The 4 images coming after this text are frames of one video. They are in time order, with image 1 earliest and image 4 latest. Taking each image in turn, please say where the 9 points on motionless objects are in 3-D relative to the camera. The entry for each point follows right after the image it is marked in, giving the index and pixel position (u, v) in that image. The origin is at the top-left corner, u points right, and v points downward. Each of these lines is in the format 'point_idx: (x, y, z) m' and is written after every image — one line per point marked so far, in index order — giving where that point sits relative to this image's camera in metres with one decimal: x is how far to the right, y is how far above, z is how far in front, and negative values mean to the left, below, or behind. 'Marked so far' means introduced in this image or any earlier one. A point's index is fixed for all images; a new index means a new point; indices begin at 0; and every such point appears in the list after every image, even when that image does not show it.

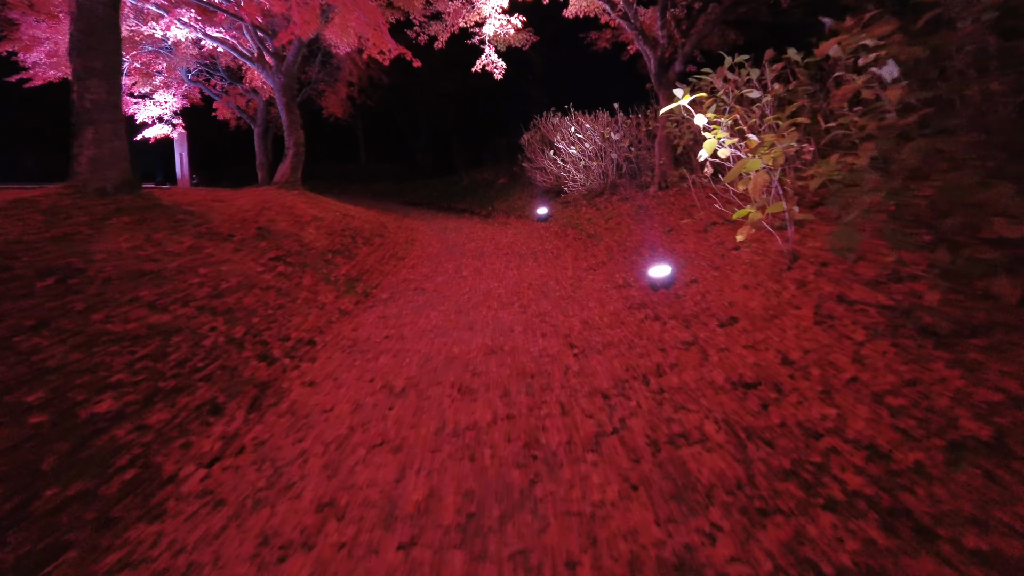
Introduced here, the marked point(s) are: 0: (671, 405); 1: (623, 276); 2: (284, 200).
0: (+1.3, -0.9, +5.0) m
1: (+1.8, +0.2, +10.2) m
2: (-5.2, +2.0, +14.0) m
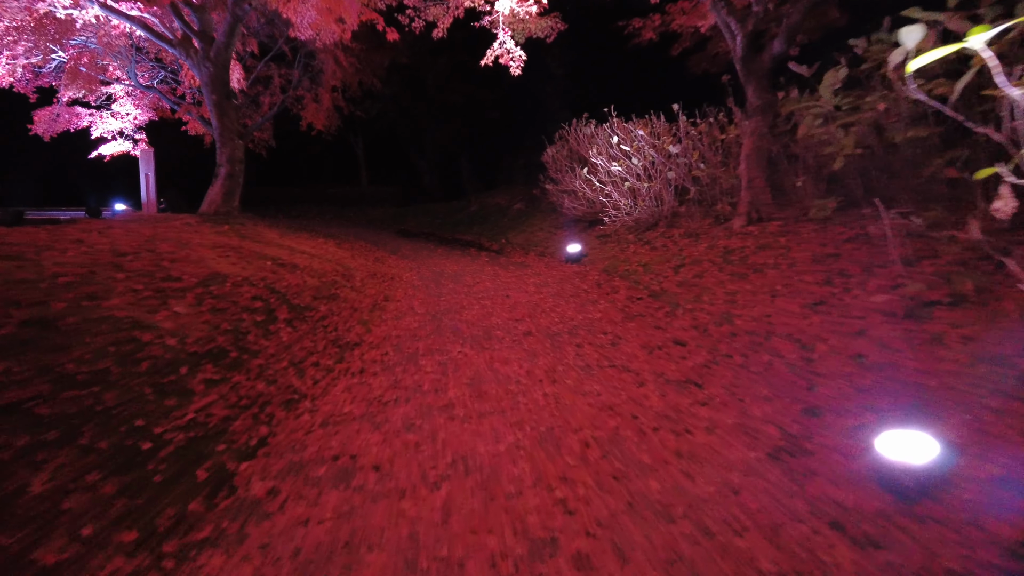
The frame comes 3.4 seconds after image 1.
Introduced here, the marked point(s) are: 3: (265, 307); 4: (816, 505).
0: (+1.4, -2.0, -0.2) m
1: (+2.1, -1.0, +5.0) m
2: (-4.8, +0.6, +9.1) m
3: (-3.0, -0.2, +7.5) m
4: (+1.8, -1.3, +3.7) m
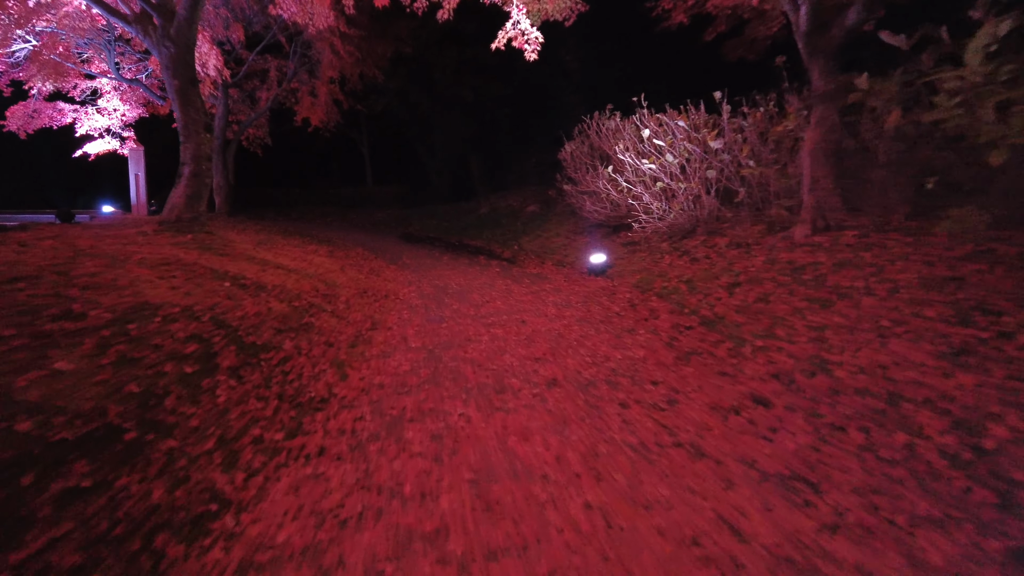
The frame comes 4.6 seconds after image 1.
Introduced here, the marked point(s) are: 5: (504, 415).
0: (+1.5, -2.4, -2.1) m
1: (+2.2, -1.4, +3.0) m
2: (-4.6, +0.3, +7.2) m
3: (-2.8, -0.6, +5.6) m
4: (+1.9, -1.6, +1.8) m
5: (-0.1, -1.1, +5.2) m
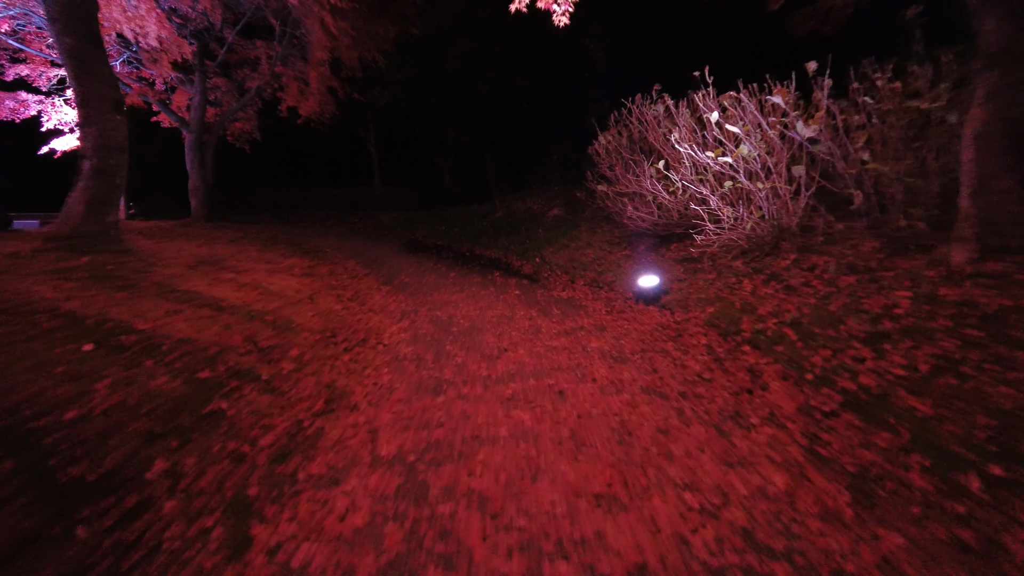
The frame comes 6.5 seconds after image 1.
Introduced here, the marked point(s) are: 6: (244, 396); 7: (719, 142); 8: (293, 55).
0: (+1.5, -2.9, -5.1) m
1: (+2.4, -1.9, 0.0) m
2: (-4.3, -0.2, +4.4) m
3: (-2.6, -1.1, +2.7) m
4: (+2.1, -2.1, -1.2) m
5: (+0.1, -1.6, +2.2) m
6: (-2.1, -0.9, +5.0) m
7: (+3.3, +2.3, +9.7) m
8: (-6.7, +7.1, +19.0) m
